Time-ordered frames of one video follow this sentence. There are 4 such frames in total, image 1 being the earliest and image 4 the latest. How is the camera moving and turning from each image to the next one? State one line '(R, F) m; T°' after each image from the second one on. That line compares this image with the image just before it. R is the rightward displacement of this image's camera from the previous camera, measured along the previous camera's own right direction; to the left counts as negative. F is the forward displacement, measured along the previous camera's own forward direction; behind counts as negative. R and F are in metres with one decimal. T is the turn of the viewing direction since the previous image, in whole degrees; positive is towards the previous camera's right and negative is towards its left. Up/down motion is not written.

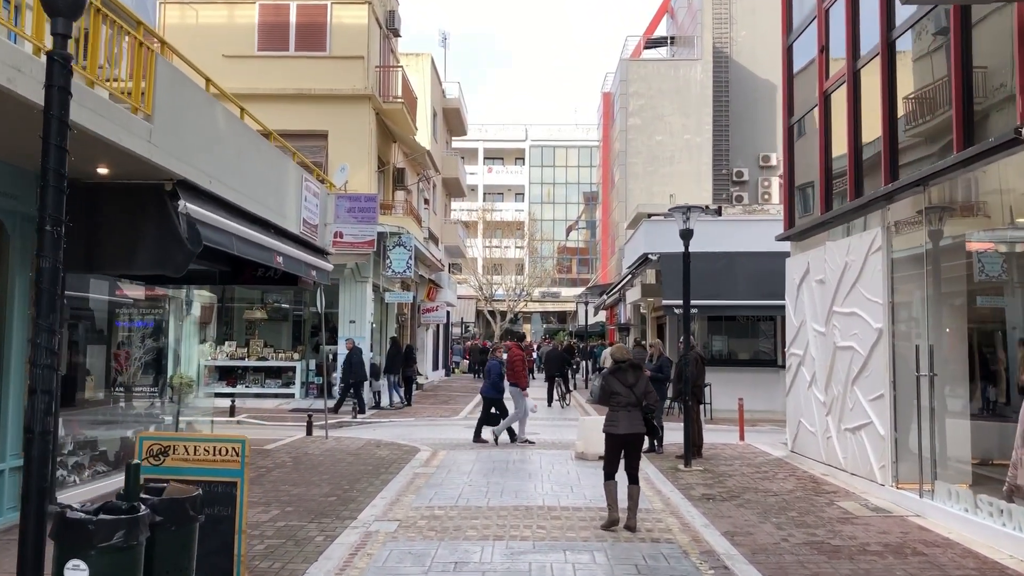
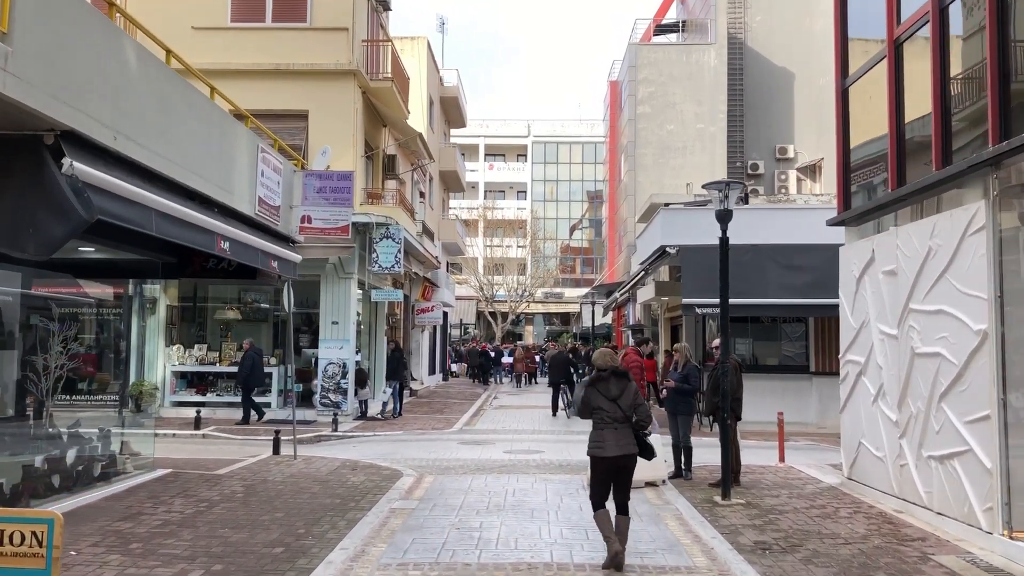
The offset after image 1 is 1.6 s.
(0.0, +2.1) m; 0°
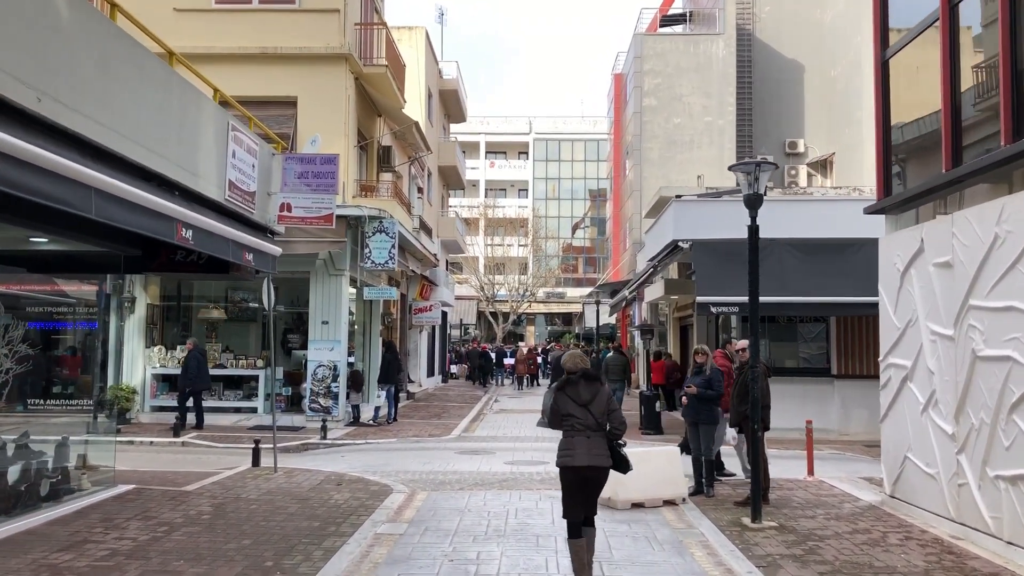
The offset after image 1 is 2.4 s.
(0.0, +1.1) m; 0°
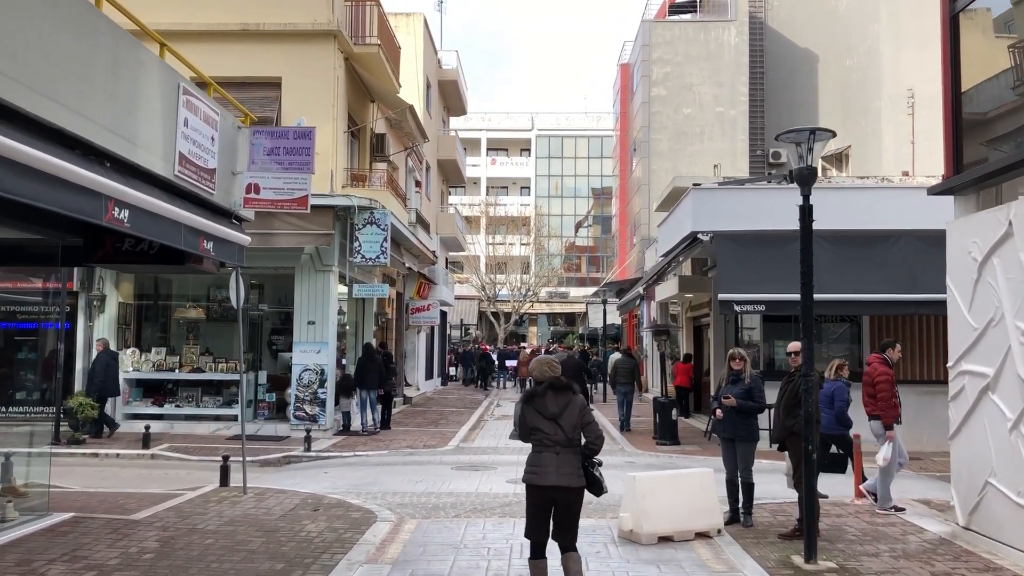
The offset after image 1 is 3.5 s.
(0.0, +1.4) m; 0°
